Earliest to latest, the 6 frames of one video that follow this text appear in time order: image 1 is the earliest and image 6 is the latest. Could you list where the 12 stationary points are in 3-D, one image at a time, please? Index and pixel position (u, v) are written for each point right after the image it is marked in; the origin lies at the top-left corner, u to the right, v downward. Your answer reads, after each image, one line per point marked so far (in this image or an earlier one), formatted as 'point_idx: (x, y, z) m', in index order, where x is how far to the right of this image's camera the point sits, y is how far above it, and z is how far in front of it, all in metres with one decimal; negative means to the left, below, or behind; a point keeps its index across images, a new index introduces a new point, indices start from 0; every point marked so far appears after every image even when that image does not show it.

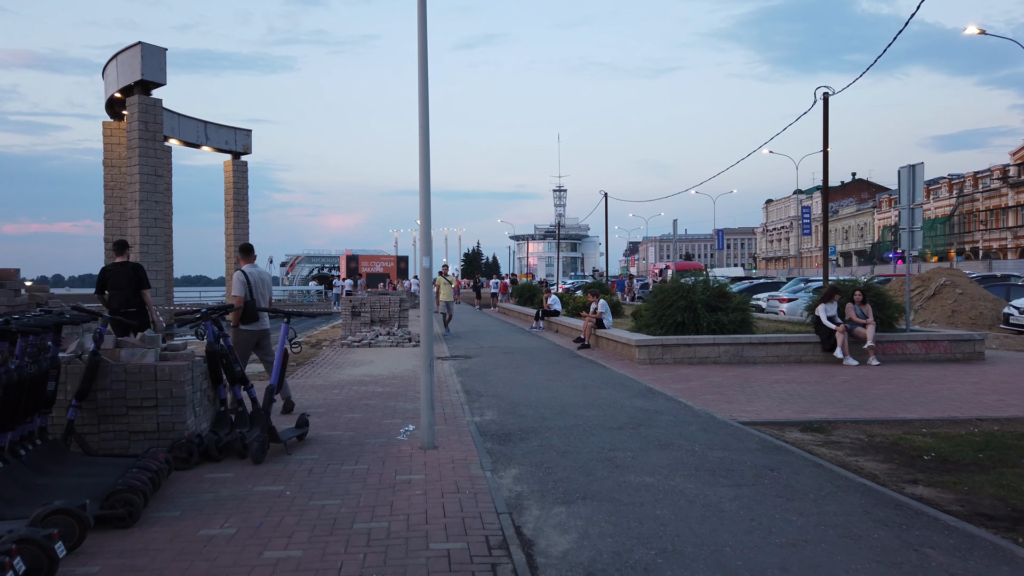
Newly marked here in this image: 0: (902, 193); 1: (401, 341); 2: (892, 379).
0: (+8.1, +2.0, +15.7) m
1: (-2.7, -1.3, +17.9) m
2: (+6.0, -1.4, +12.1) m
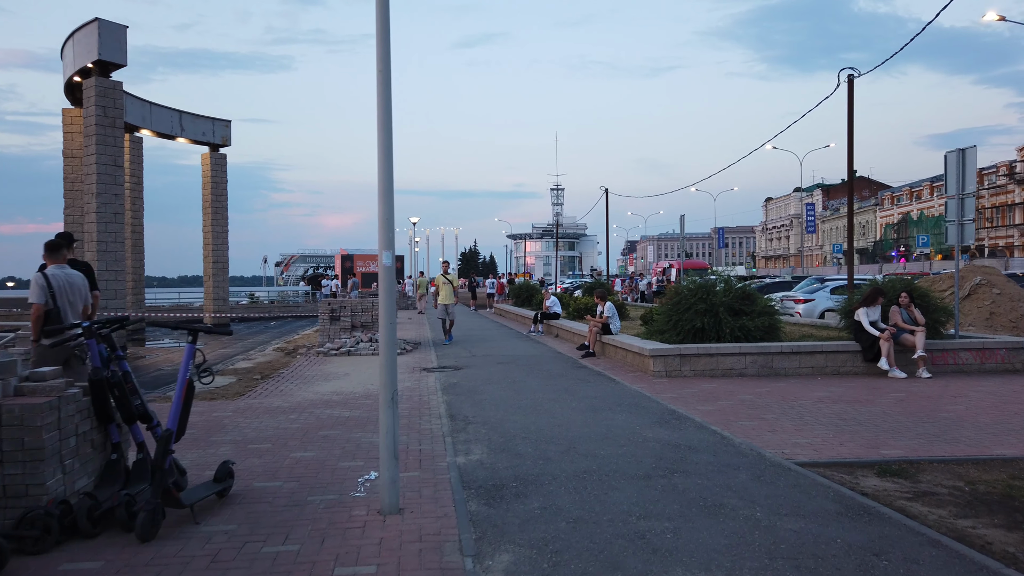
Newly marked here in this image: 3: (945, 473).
0: (+8.0, +2.0, +13.9) m
1: (-2.8, -1.4, +16.0) m
2: (+6.0, -1.5, +10.3) m
3: (+3.6, -1.6, +6.4) m
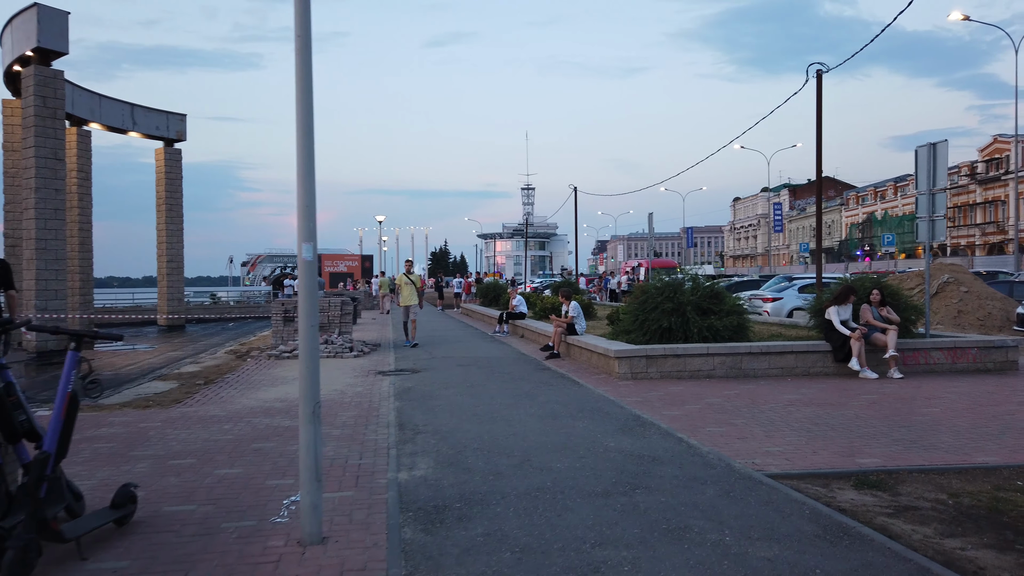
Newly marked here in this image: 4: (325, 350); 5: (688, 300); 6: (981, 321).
0: (+7.3, +2.0, +13.6) m
1: (-3.6, -1.4, +15.3) m
2: (+5.4, -1.4, +9.9) m
3: (+3.2, -1.5, +5.9) m
4: (-3.8, -1.3, +15.4) m
5: (+3.0, -0.2, +12.8) m
6: (+11.3, -0.8, +18.3) m
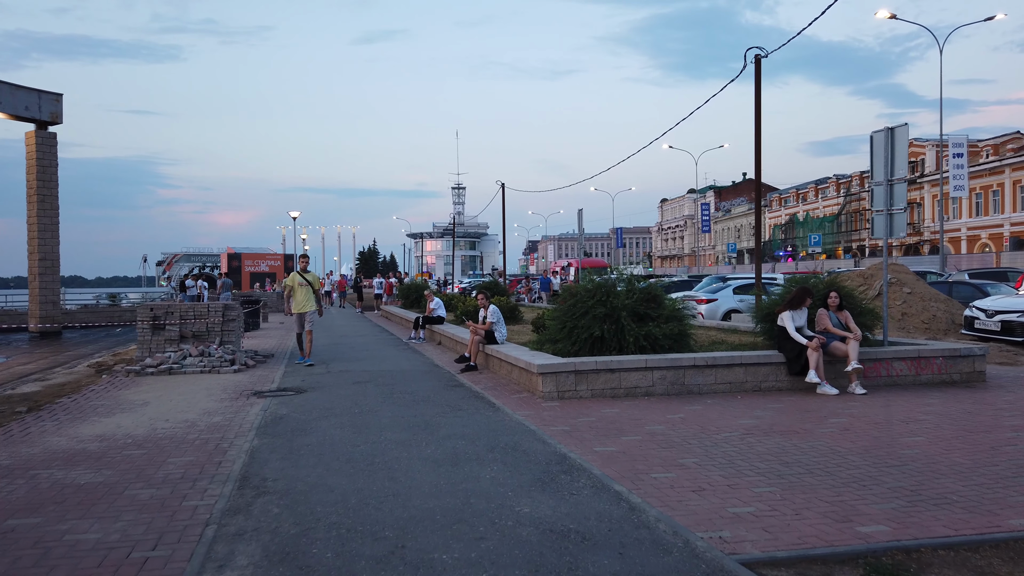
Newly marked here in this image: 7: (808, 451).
0: (+5.8, +2.0, +12.2) m
1: (-5.1, -1.4, +12.9) m
2: (+4.3, -1.4, +8.4) m
3: (+2.5, -1.6, +4.2) m
4: (-5.4, -1.3, +13.1) m
5: (+1.6, -0.2, +11.0) m
6: (+9.4, -0.8, +17.3) m
7: (+2.7, -1.5, +7.0) m
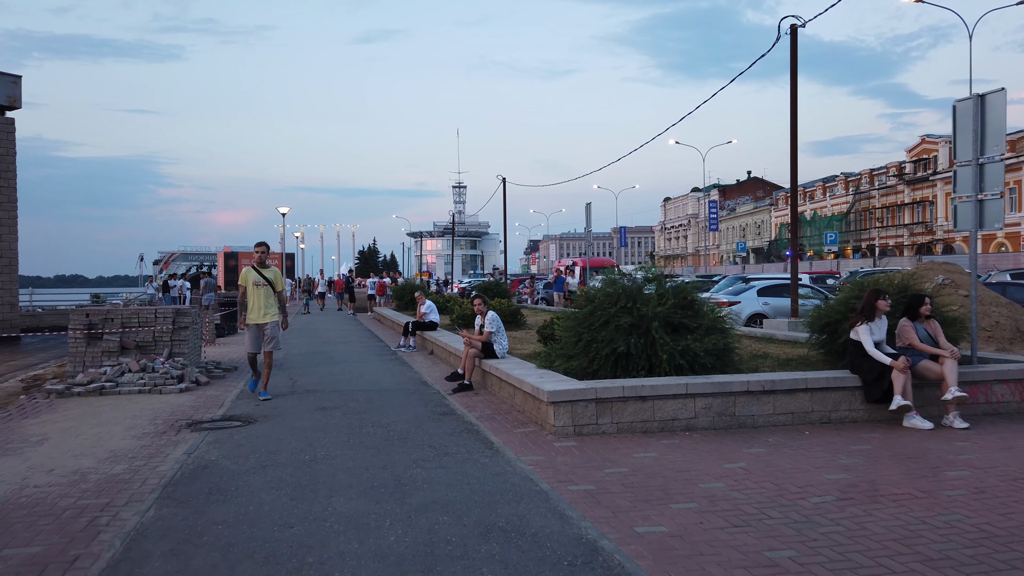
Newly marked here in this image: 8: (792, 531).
0: (+5.9, +1.9, +10.0) m
1: (-5.1, -1.4, +10.7) m
2: (+4.3, -1.5, +6.2) m
3: (+2.5, -1.6, +2.0) m
4: (-5.3, -1.4, +10.8) m
5: (+1.6, -0.3, +8.8) m
6: (+9.5, -0.9, +15.1) m
7: (+2.7, -1.5, +4.8) m
8: (+1.8, -1.6, +4.9) m
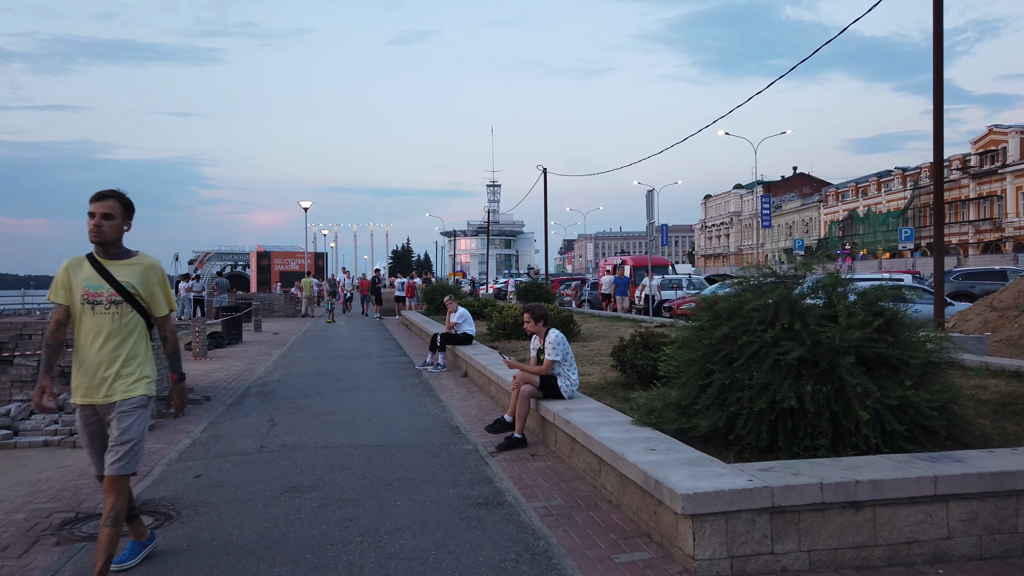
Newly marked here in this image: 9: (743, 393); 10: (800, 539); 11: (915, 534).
0: (+6.5, +1.9, +6.2) m
1: (-4.4, -1.5, +7.4) m
2: (+4.8, -1.6, +2.4) m
3: (+2.8, -1.7, -1.6) m
4: (-4.6, -1.4, +7.6) m
5: (+2.2, -0.3, +5.2) m
6: (+10.3, -1.0, +11.1) m
7: (+3.2, -1.6, +1.1) m
8: (+2.3, -1.6, +1.3) m
9: (+1.6, -0.7, +5.3) m
10: (+1.6, -1.4, +4.2) m
11: (+2.3, -1.4, +4.3) m
